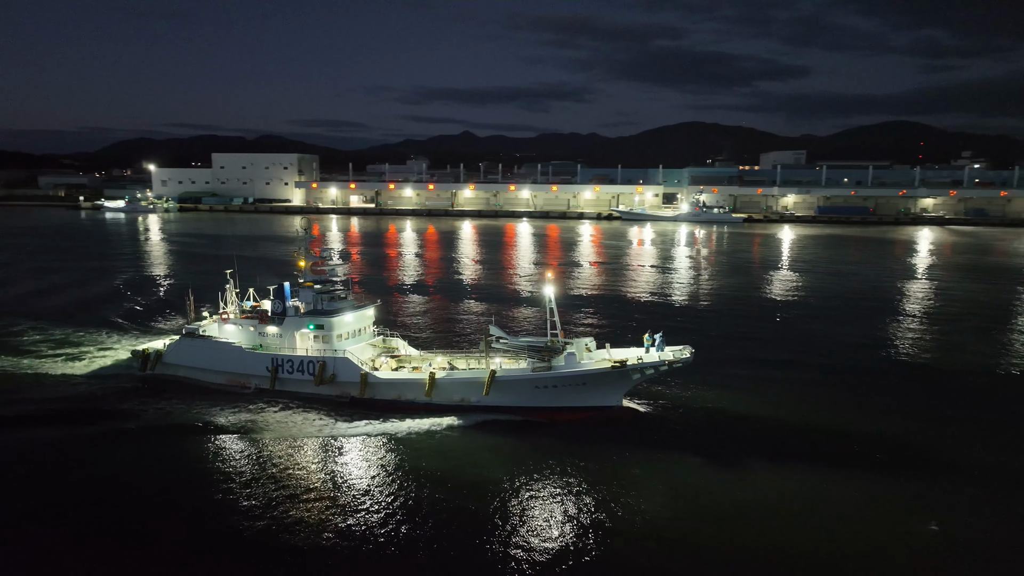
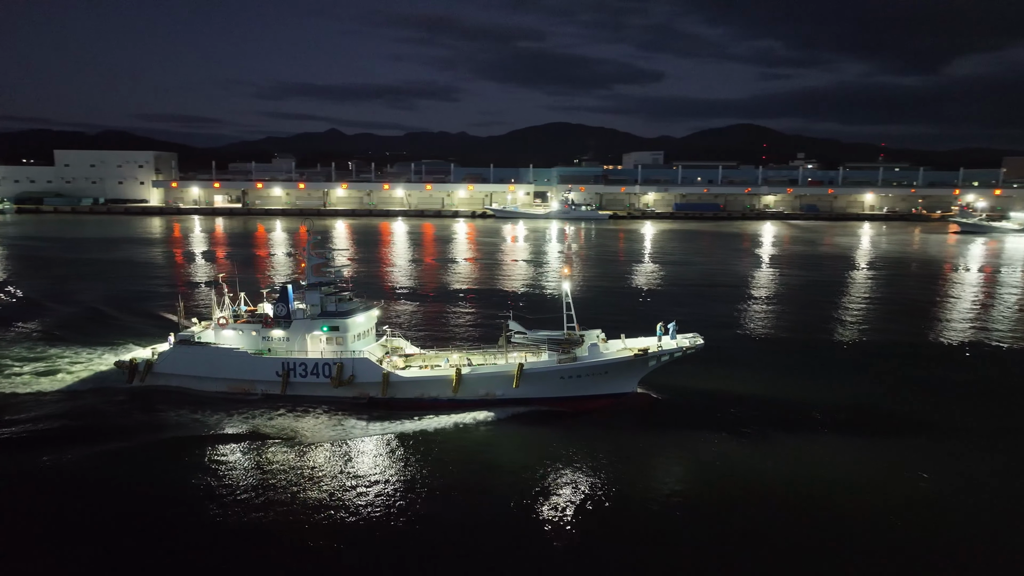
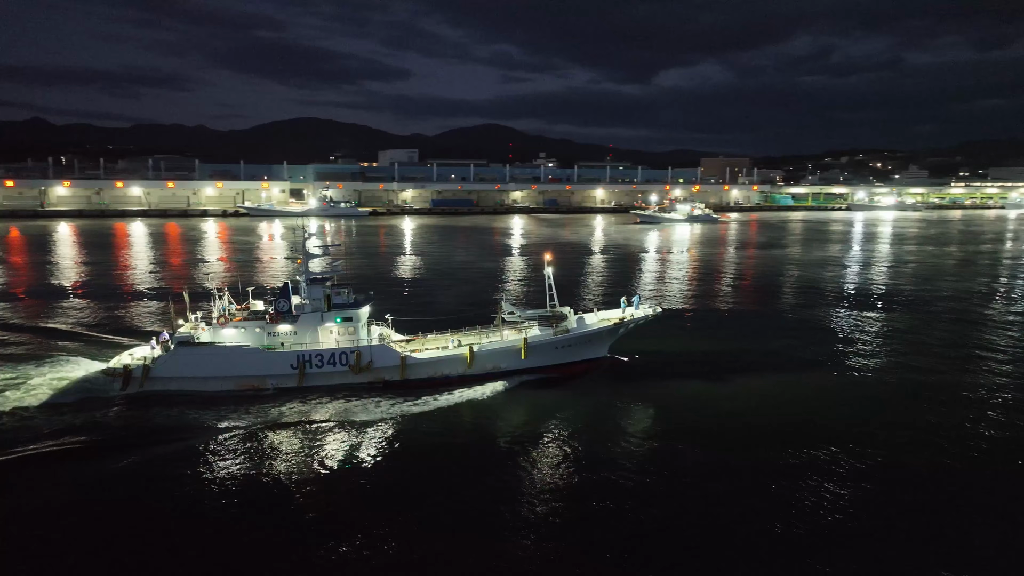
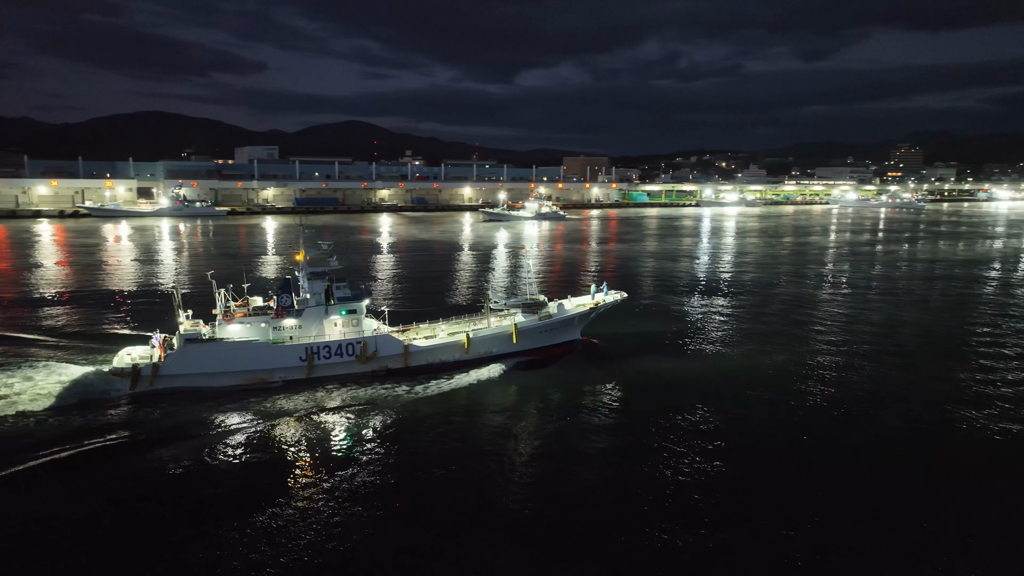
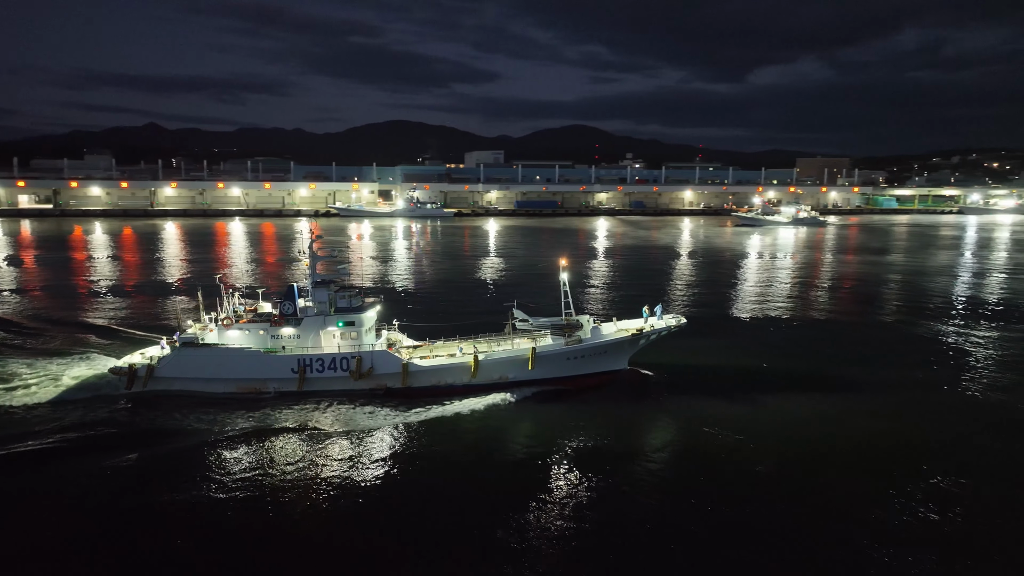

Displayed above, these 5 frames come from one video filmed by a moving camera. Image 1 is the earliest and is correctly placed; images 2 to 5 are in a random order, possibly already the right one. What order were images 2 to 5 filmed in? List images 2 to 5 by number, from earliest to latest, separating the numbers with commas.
2, 5, 3, 4
